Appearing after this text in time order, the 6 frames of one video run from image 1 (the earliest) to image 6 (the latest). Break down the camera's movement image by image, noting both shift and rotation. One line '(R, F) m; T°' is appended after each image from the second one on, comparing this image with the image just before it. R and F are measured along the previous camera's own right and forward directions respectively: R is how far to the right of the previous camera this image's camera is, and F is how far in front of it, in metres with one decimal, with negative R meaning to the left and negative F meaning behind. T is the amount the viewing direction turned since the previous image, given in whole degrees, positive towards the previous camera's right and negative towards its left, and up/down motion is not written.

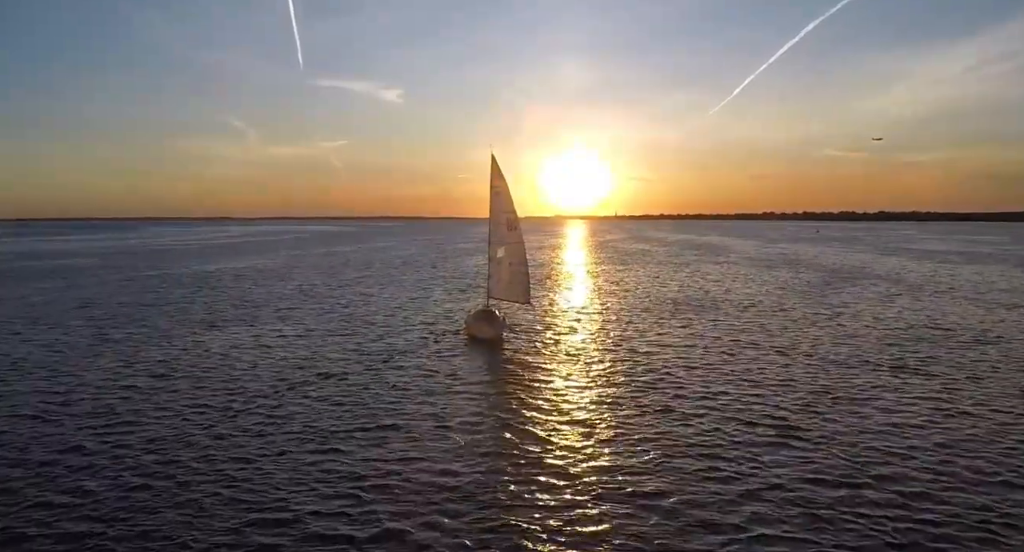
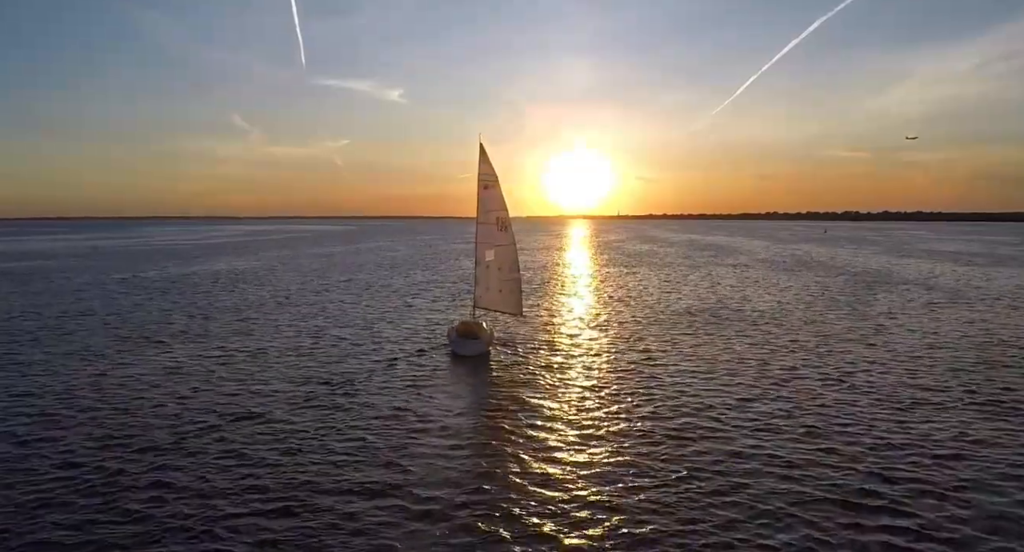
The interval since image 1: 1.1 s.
(+0.5, +5.0) m; 0°
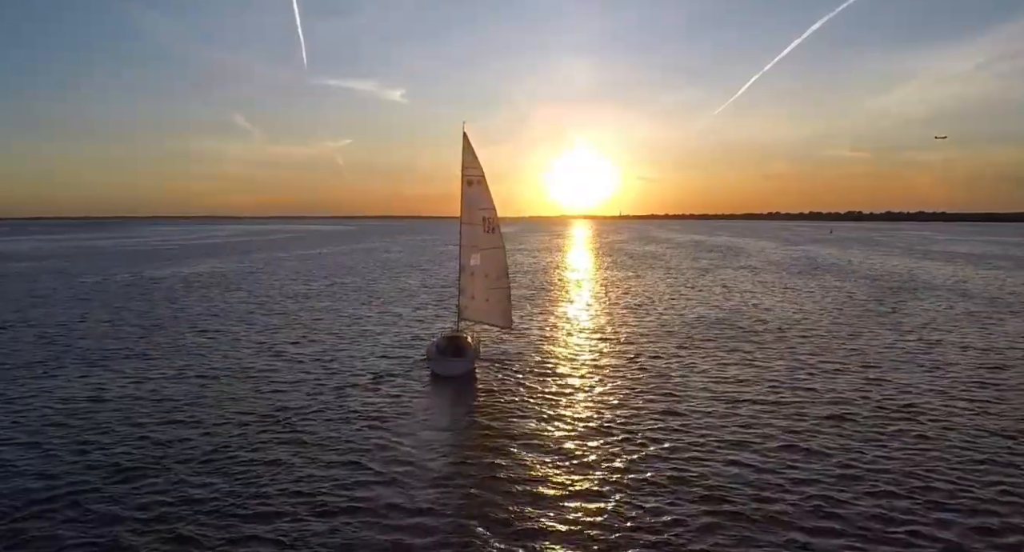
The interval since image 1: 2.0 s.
(+0.5, +4.3) m; 0°
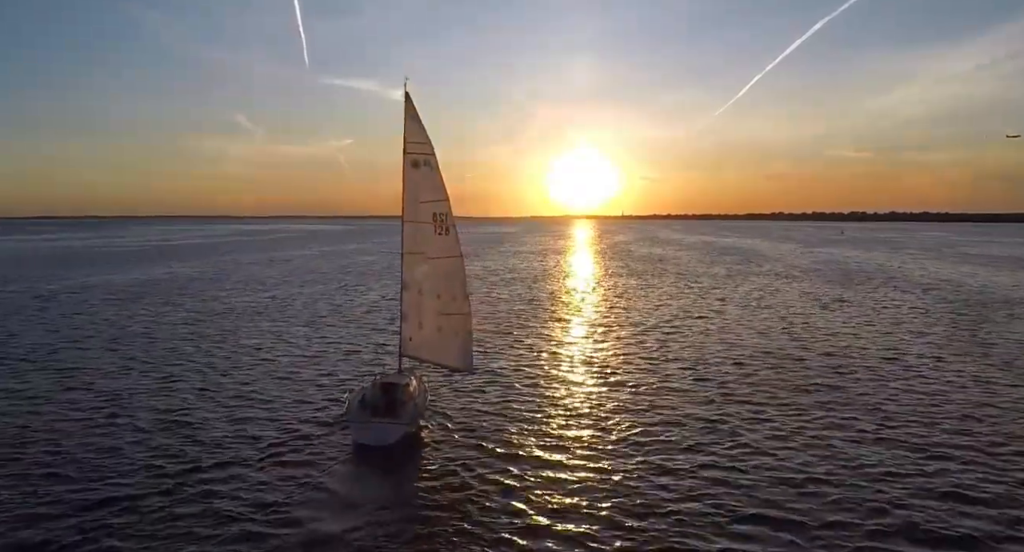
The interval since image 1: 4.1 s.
(+1.1, +8.8) m; 0°
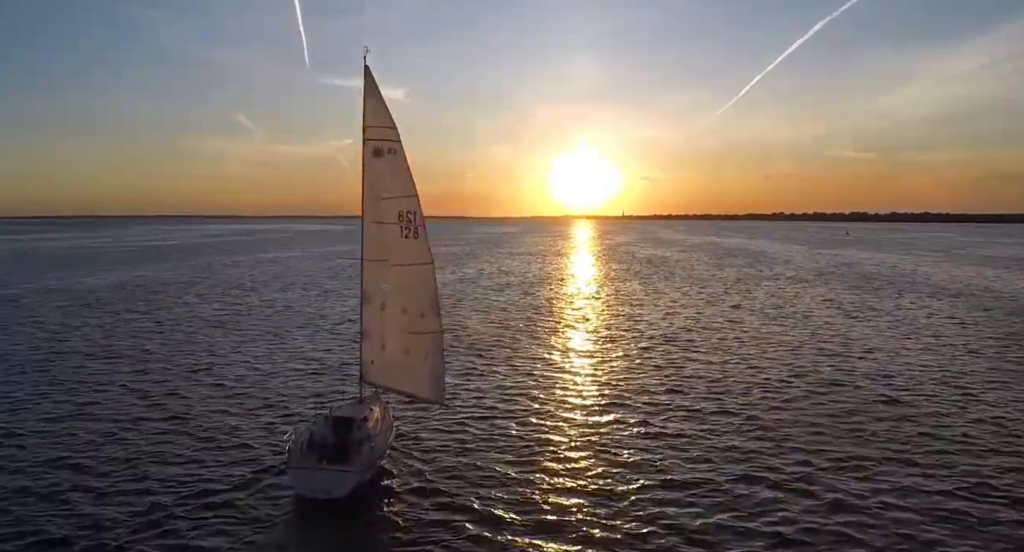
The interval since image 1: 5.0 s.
(+0.4, +3.4) m; 0°
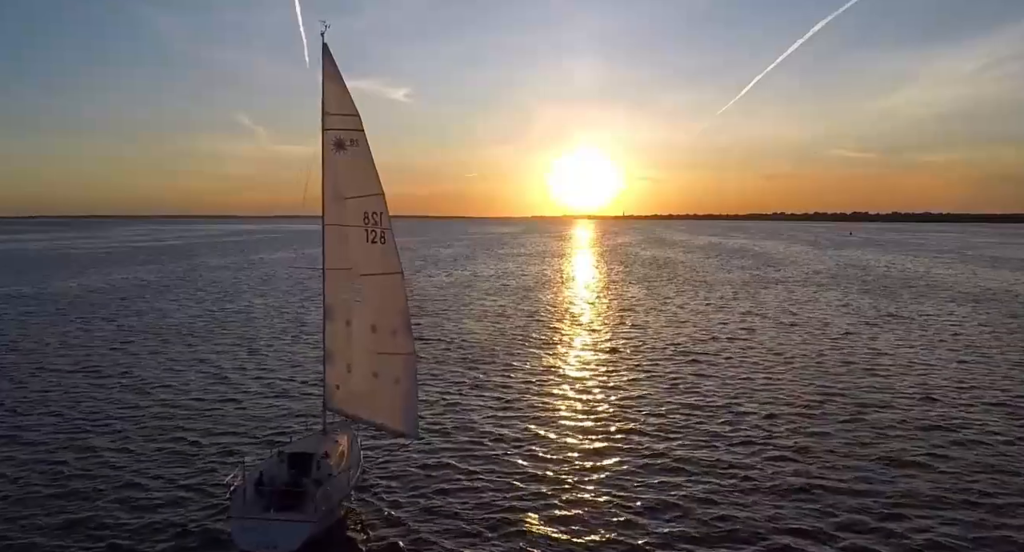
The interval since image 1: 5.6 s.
(+0.3, +2.3) m; 0°
